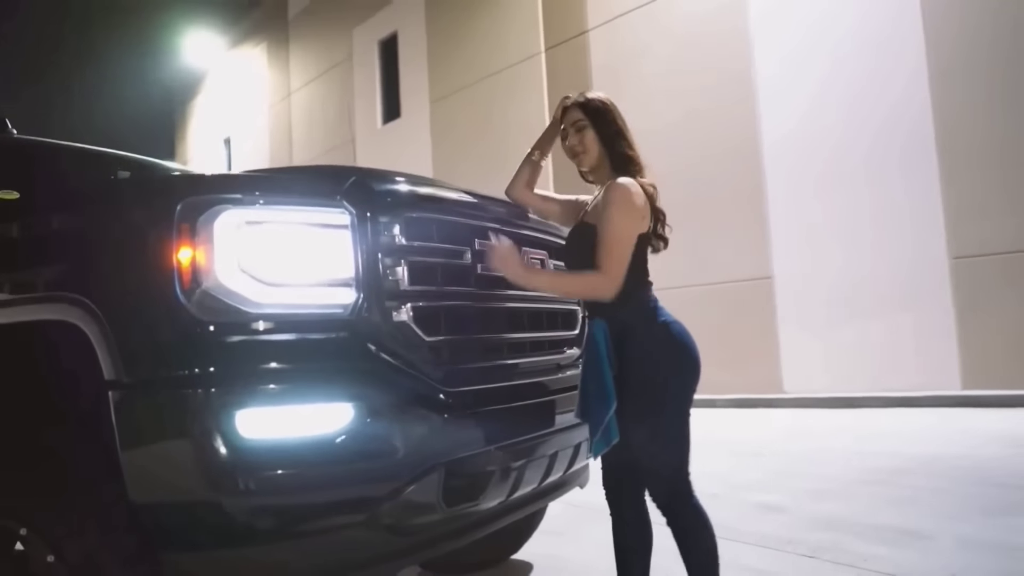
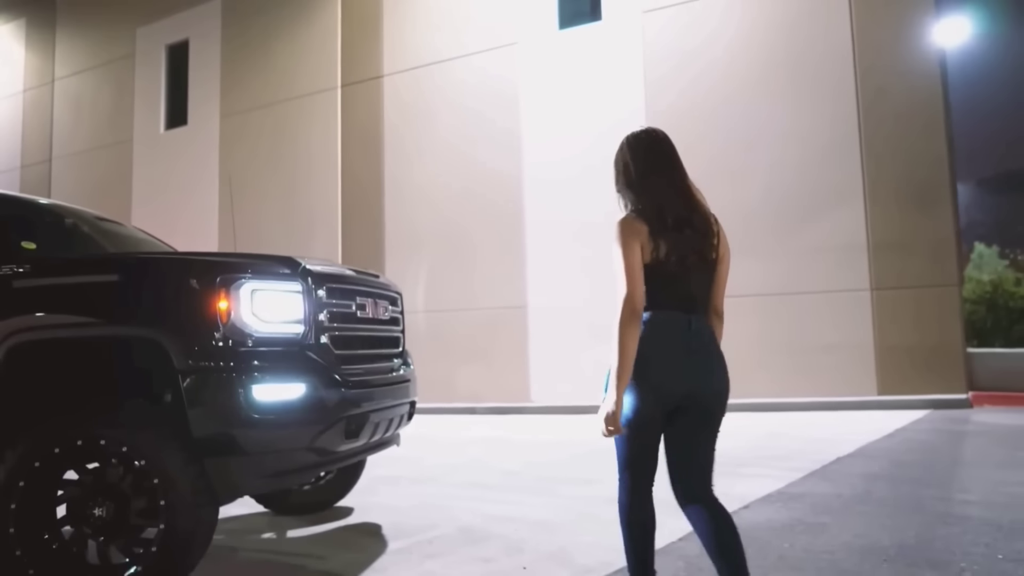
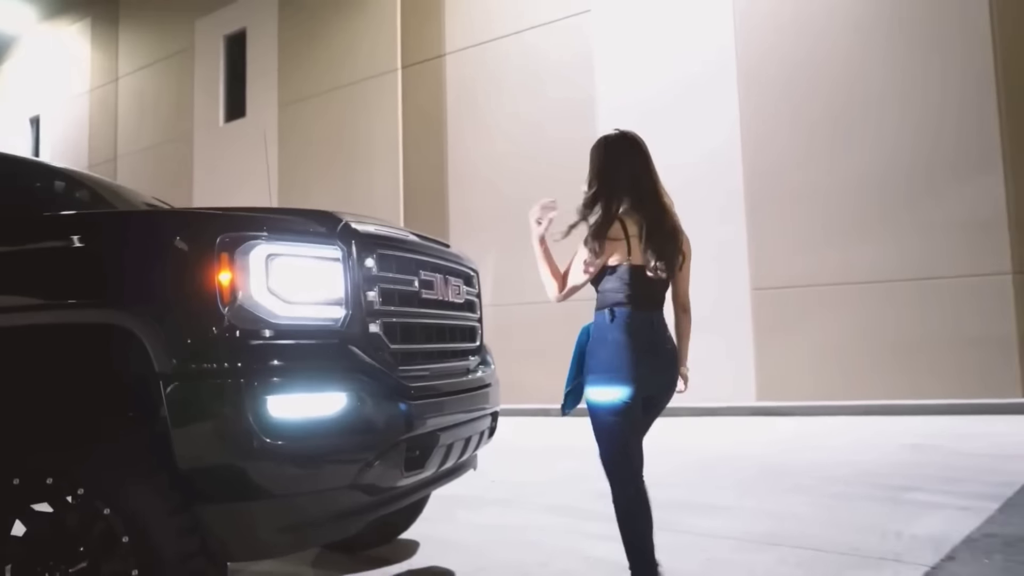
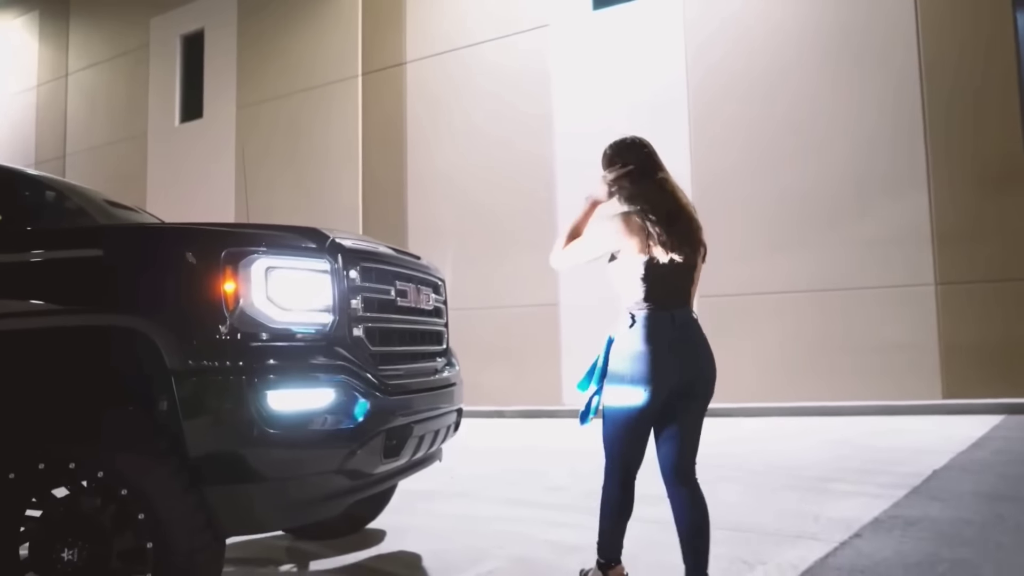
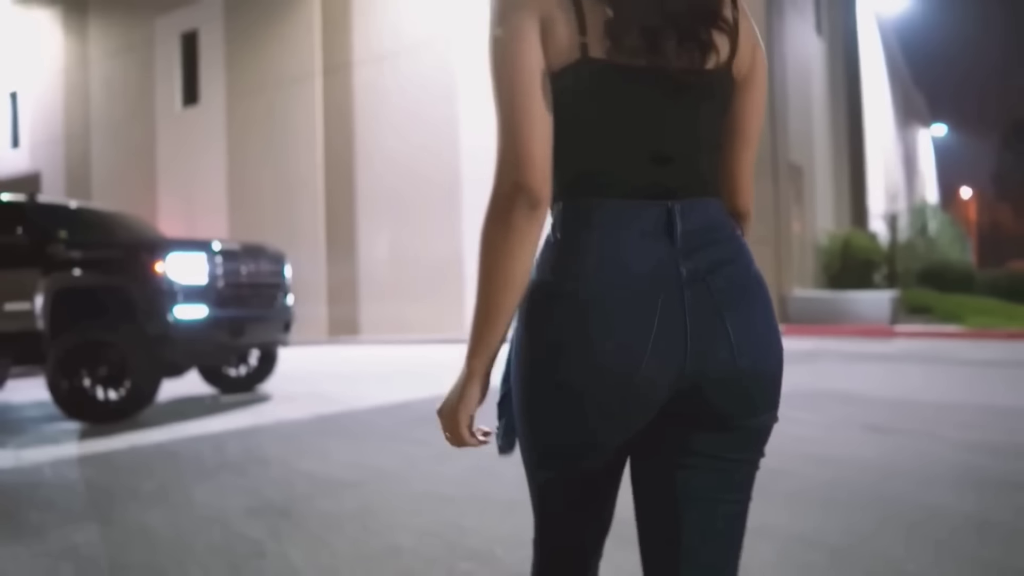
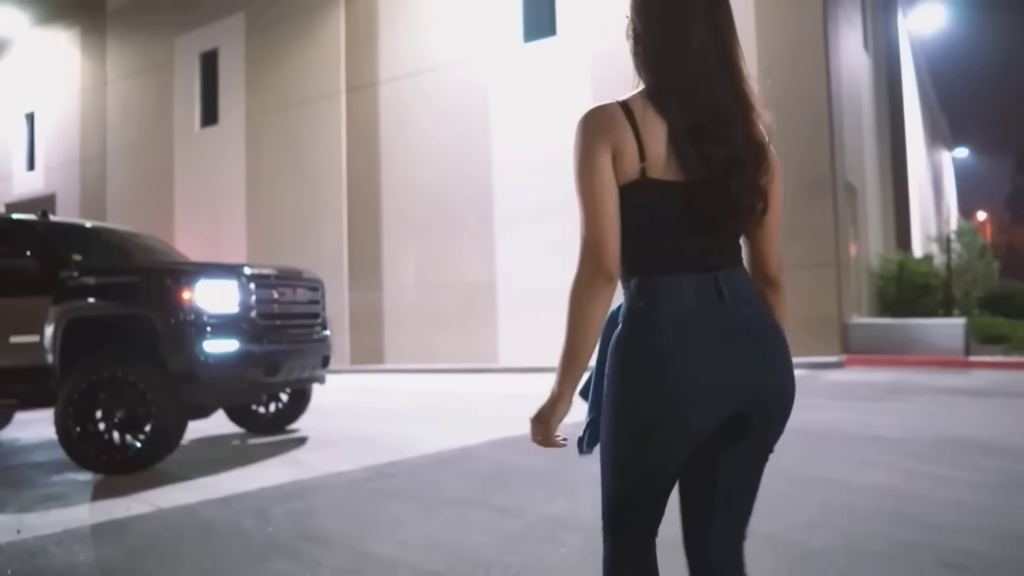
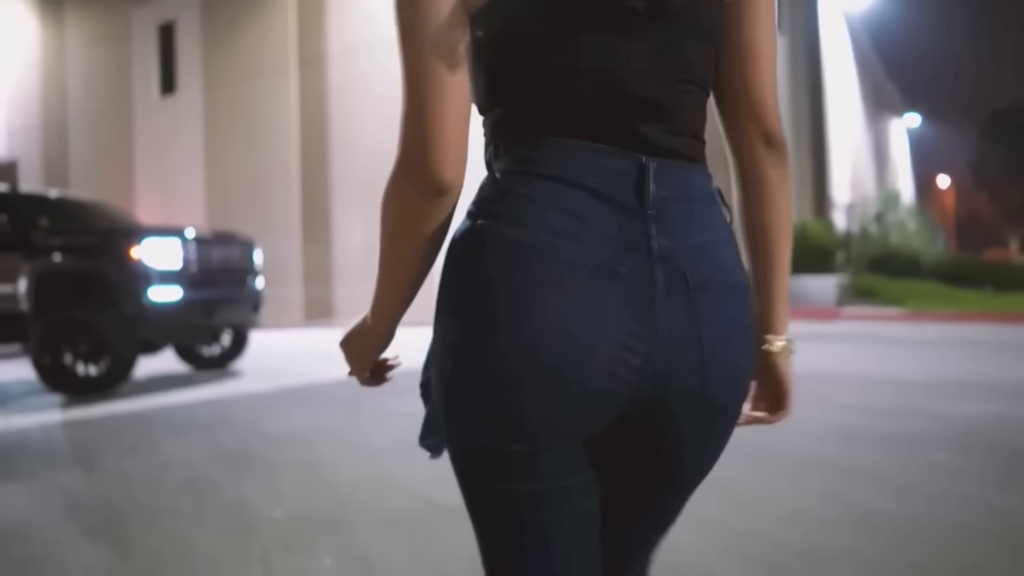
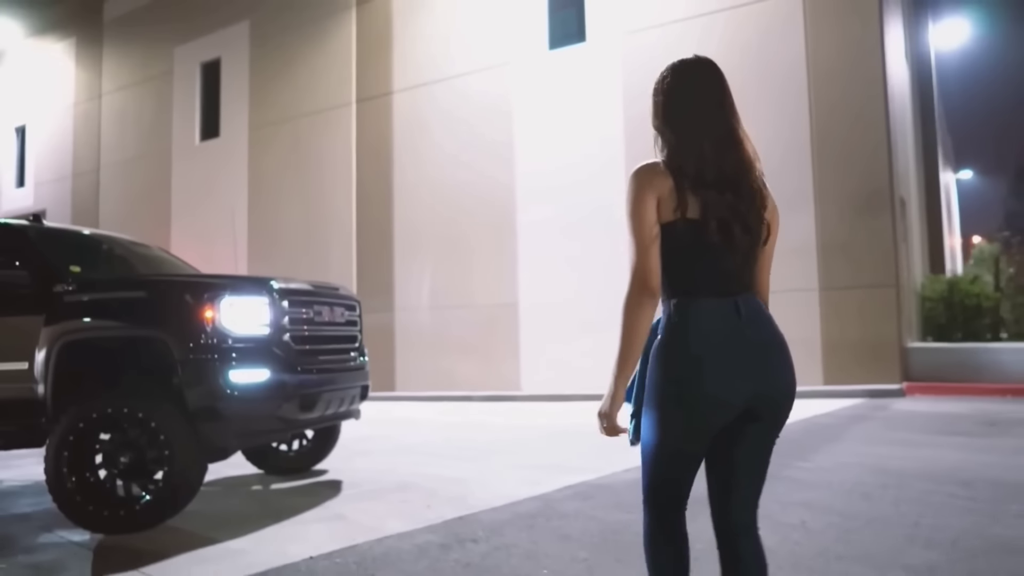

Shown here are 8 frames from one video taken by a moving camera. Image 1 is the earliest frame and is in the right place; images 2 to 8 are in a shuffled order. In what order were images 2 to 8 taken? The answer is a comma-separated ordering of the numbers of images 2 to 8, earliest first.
3, 4, 2, 8, 6, 5, 7
